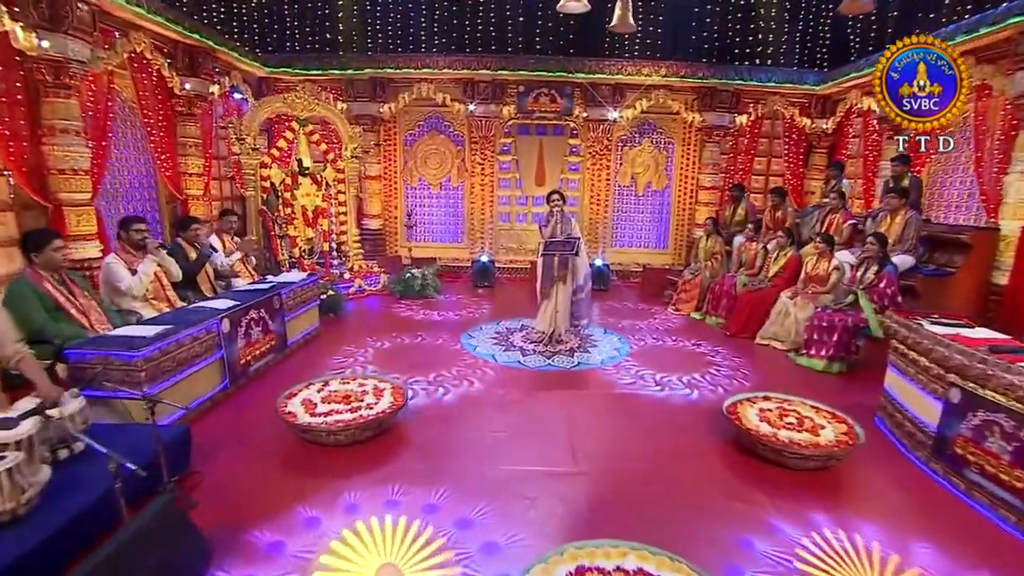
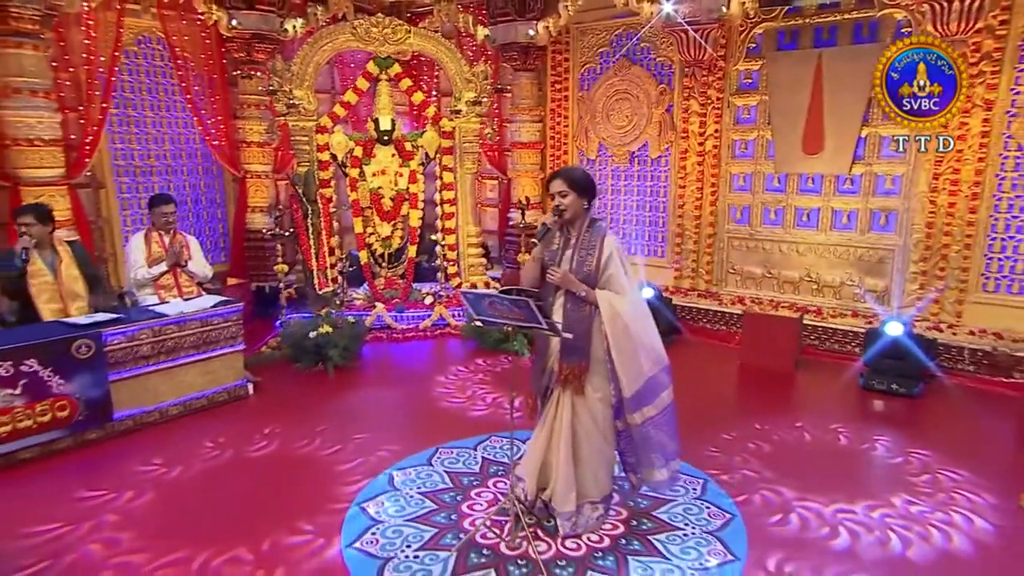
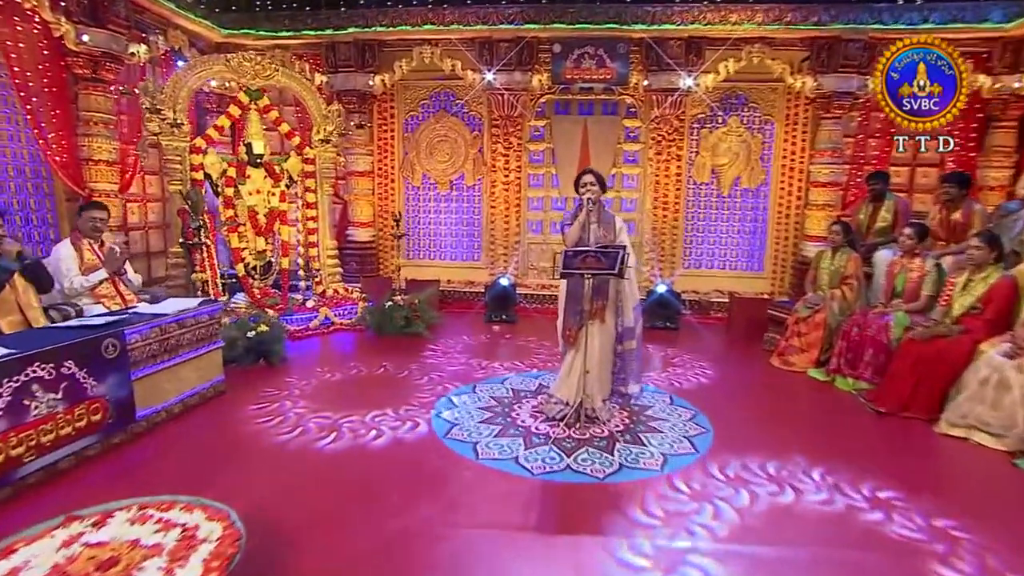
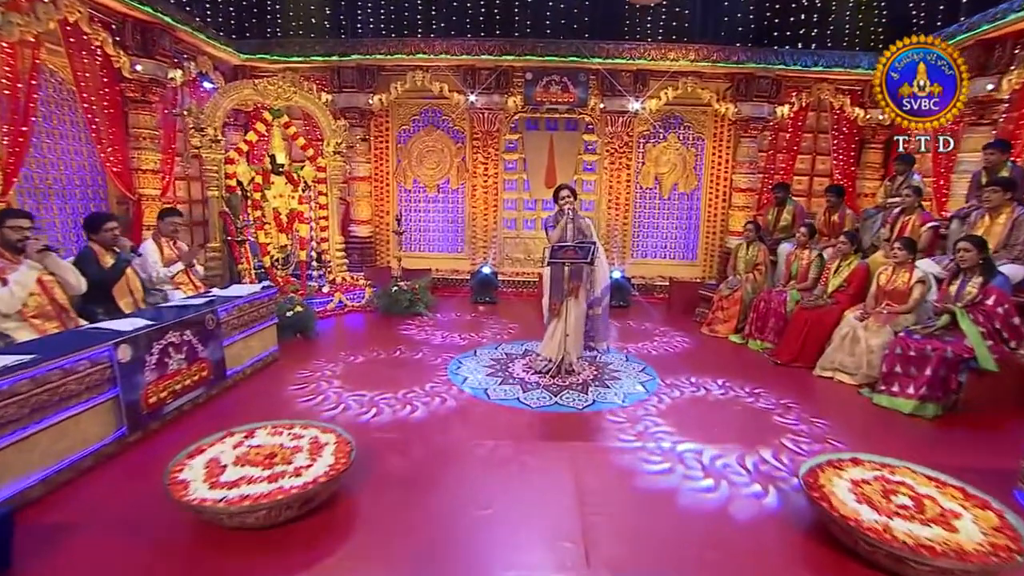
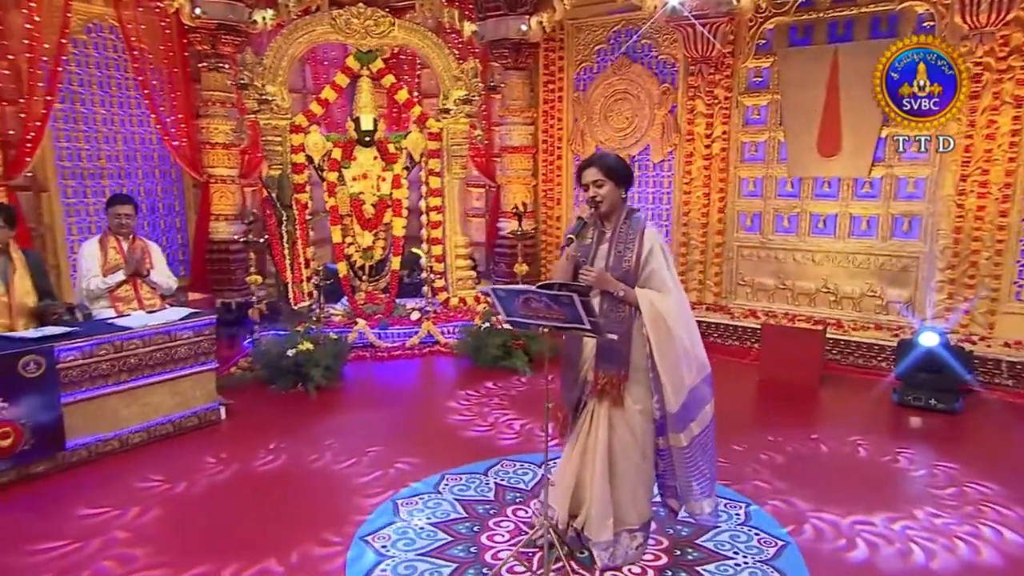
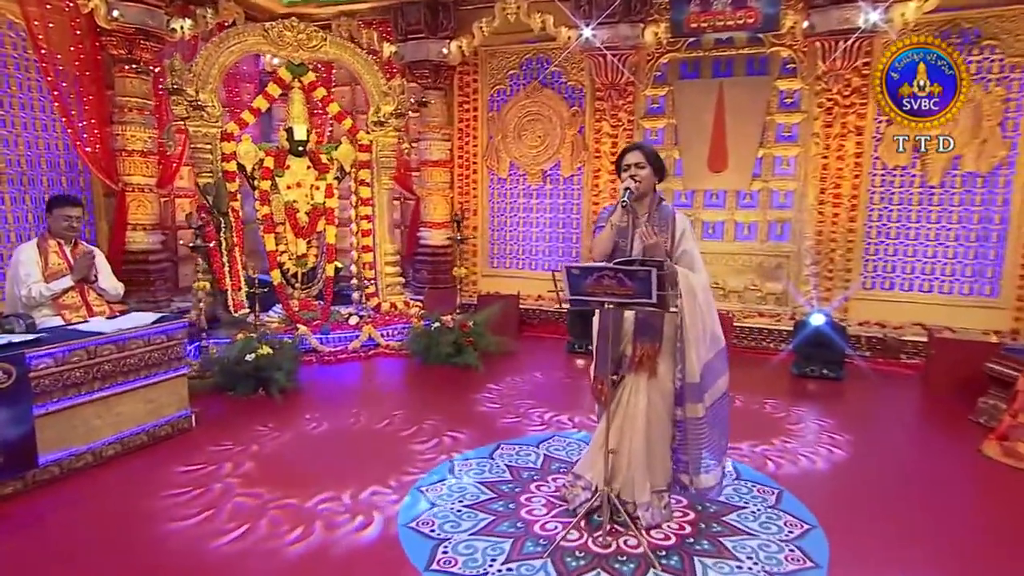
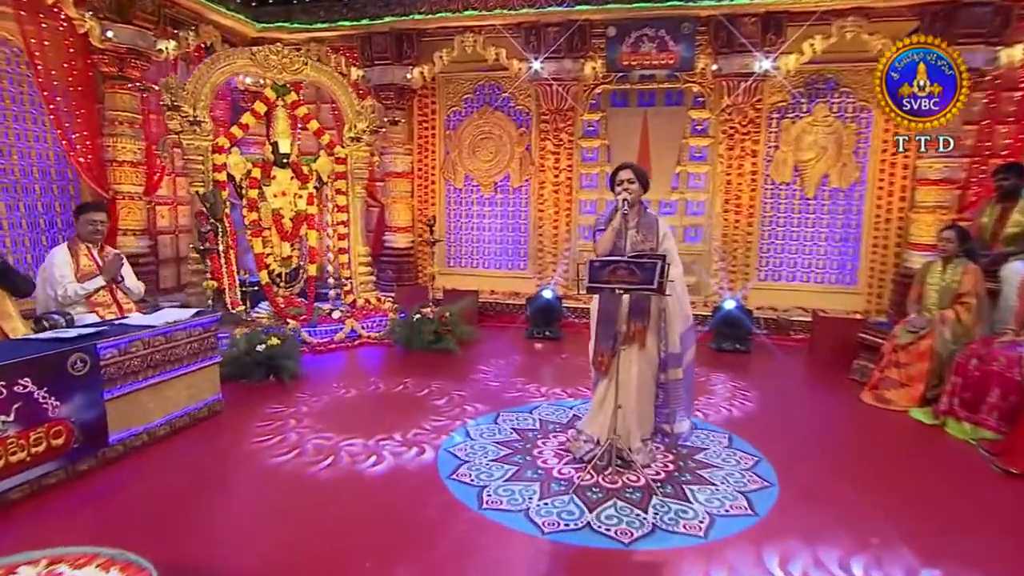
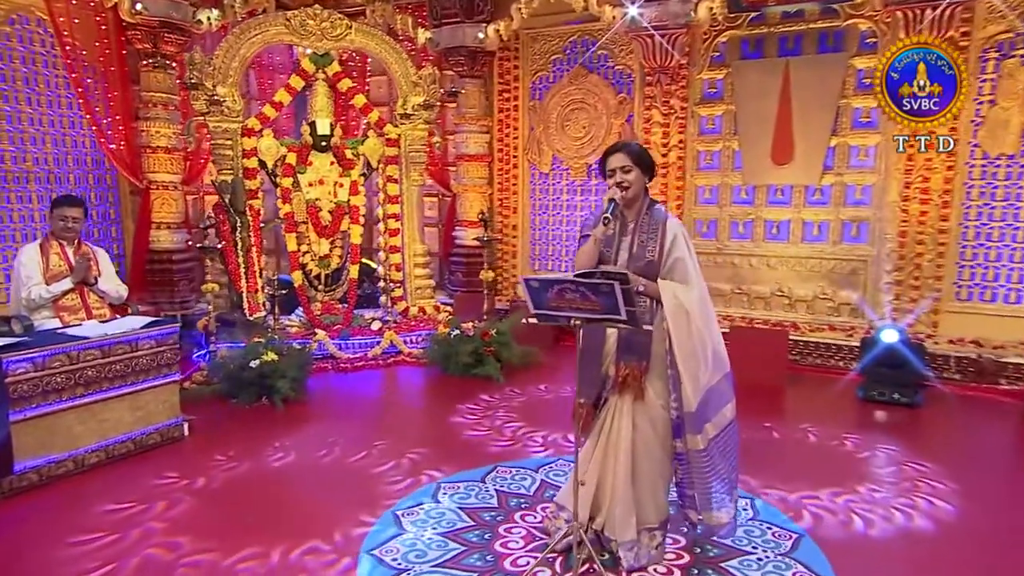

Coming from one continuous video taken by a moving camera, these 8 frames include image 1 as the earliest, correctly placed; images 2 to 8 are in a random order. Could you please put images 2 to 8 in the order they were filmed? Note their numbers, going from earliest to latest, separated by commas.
4, 3, 7, 6, 8, 5, 2
